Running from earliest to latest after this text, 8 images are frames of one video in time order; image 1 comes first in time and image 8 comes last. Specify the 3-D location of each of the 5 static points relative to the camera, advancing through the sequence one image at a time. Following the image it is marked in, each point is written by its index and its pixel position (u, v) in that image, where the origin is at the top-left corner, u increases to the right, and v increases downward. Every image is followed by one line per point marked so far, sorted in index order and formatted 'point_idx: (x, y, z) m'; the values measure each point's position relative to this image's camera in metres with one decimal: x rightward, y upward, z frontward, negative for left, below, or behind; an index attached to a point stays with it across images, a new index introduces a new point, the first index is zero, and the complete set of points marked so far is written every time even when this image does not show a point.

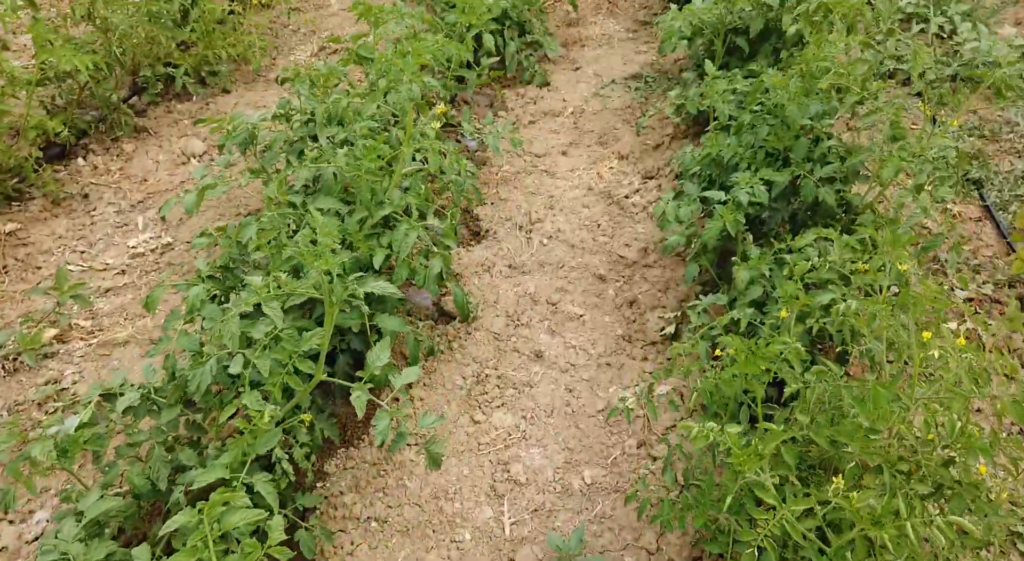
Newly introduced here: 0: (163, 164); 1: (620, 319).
0: (-1.9, +0.6, +4.3) m
1: (+0.4, -0.2, +3.2) m
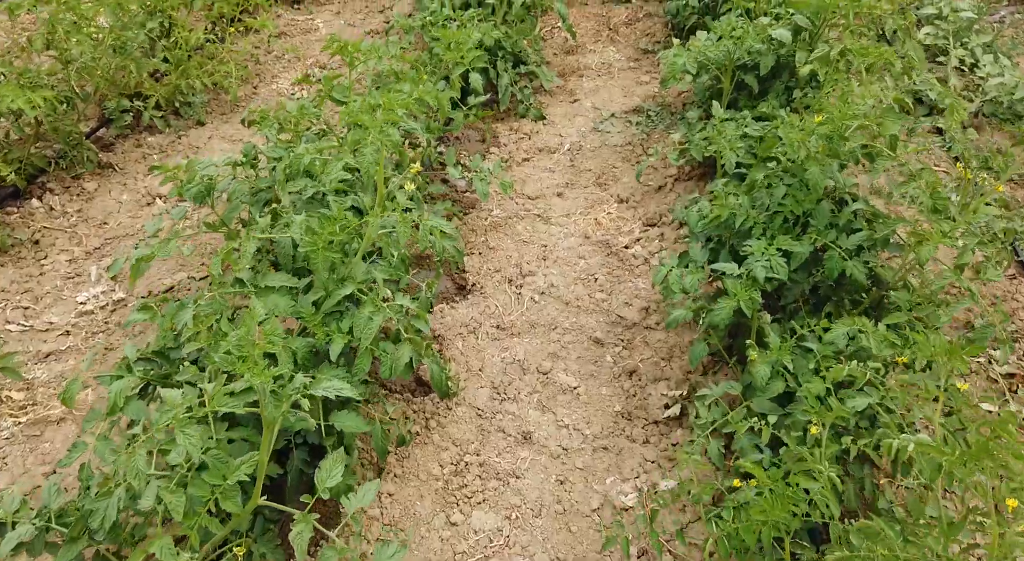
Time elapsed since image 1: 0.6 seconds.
0: (-1.9, +0.4, +4.0) m
1: (+0.4, -0.4, +2.8) m
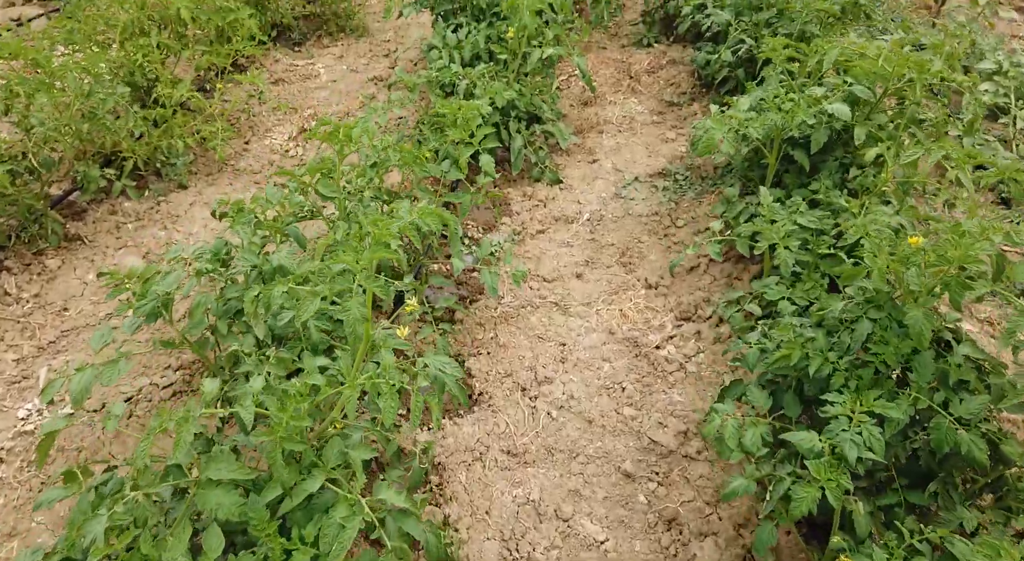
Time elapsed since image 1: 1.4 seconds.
0: (-1.9, 0.0, +3.6) m
1: (+0.4, -0.8, +2.3) m
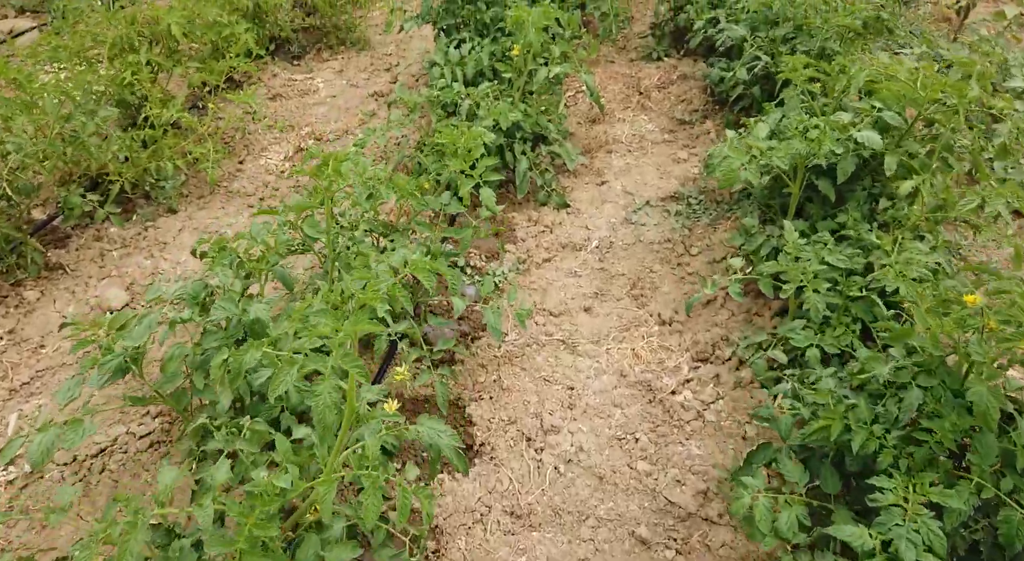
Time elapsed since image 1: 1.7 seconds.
0: (-1.9, -0.2, +3.4) m
1: (+0.4, -0.9, +2.1) m
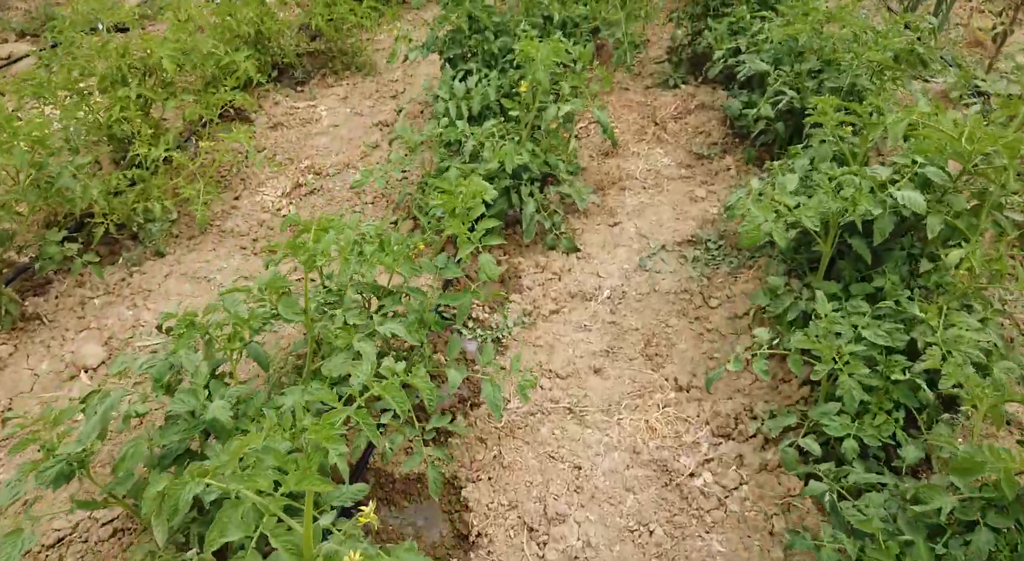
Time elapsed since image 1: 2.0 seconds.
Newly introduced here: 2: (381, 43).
0: (-1.8, -0.4, +3.2) m
1: (+0.4, -1.1, +1.8) m
2: (-1.0, +1.9, +6.4) m
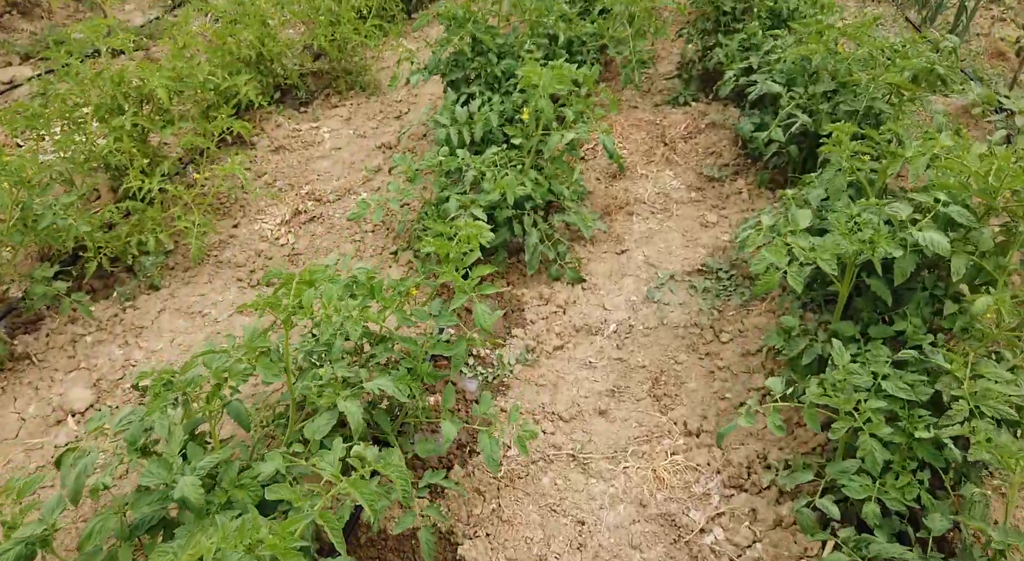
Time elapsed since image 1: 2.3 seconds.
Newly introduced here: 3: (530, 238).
0: (-1.8, -0.6, +3.1) m
1: (+0.4, -1.3, +1.7) m
2: (-1.0, +1.7, +6.3) m
3: (+0.1, +0.2, +3.7) m
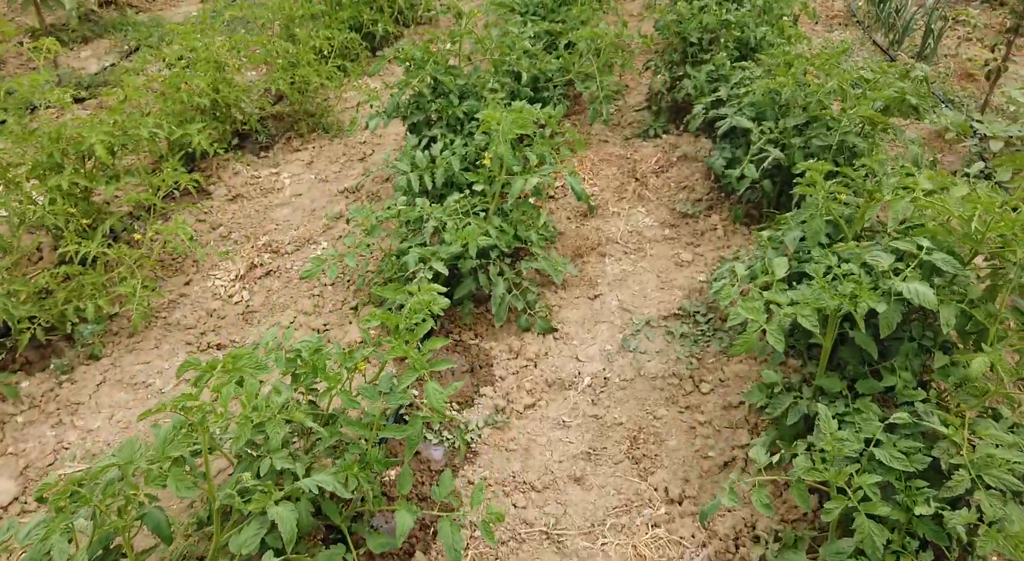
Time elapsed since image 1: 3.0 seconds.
0: (-1.9, -0.8, +2.8) m
1: (+0.3, -1.4, +1.4) m
2: (-1.2, +1.4, +6.1) m
3: (-0.1, 0.0, +3.5) m
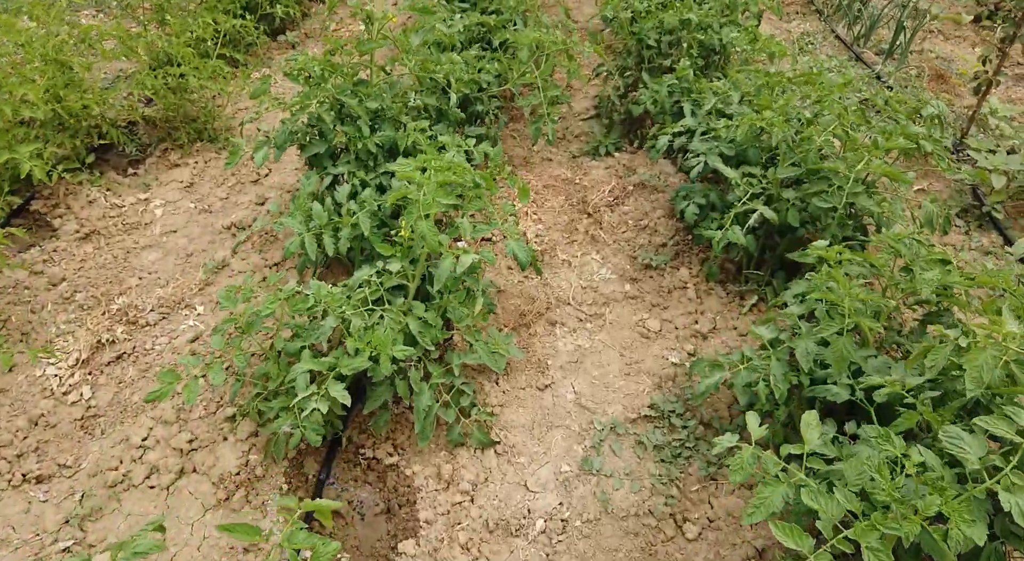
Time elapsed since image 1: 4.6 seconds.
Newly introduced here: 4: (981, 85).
0: (-2.1, -1.2, +1.8) m
1: (+0.3, -1.9, +0.7) m
2: (-1.7, +1.1, +5.1) m
3: (-0.3, -0.4, +2.7) m
4: (+2.8, +1.2, +4.8) m
